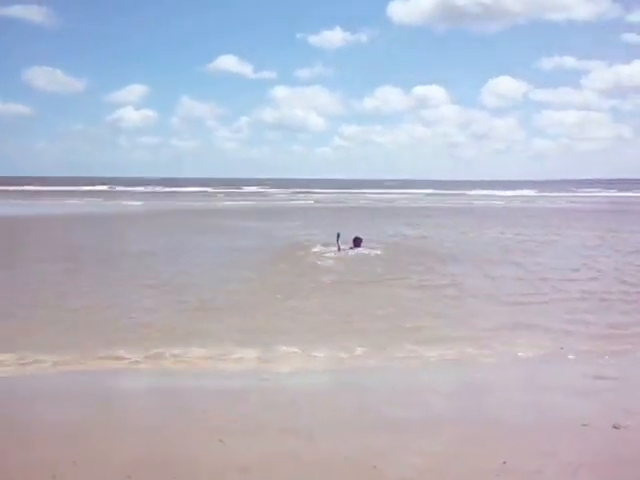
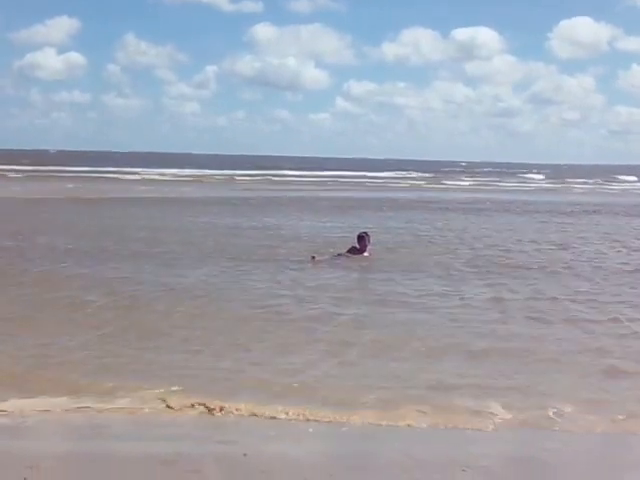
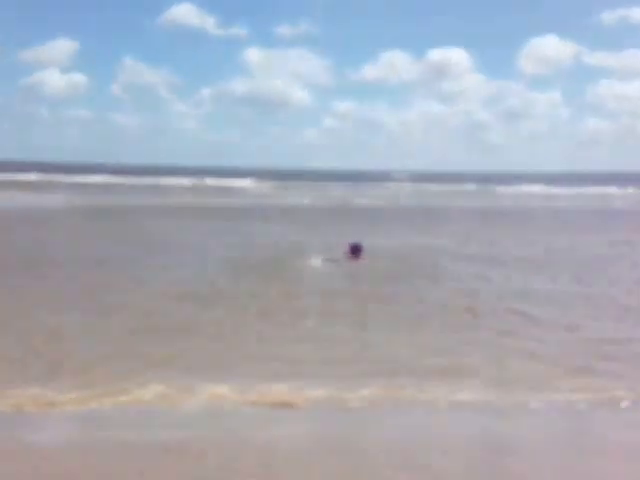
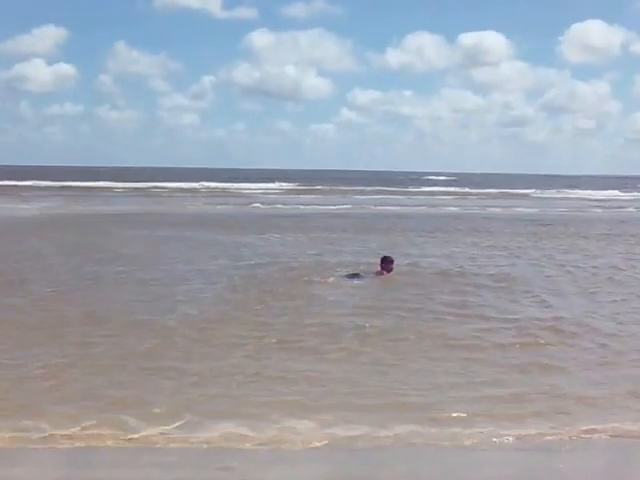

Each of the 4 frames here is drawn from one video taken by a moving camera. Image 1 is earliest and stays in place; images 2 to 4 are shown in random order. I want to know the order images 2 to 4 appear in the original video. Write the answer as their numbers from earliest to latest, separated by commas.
3, 4, 2
